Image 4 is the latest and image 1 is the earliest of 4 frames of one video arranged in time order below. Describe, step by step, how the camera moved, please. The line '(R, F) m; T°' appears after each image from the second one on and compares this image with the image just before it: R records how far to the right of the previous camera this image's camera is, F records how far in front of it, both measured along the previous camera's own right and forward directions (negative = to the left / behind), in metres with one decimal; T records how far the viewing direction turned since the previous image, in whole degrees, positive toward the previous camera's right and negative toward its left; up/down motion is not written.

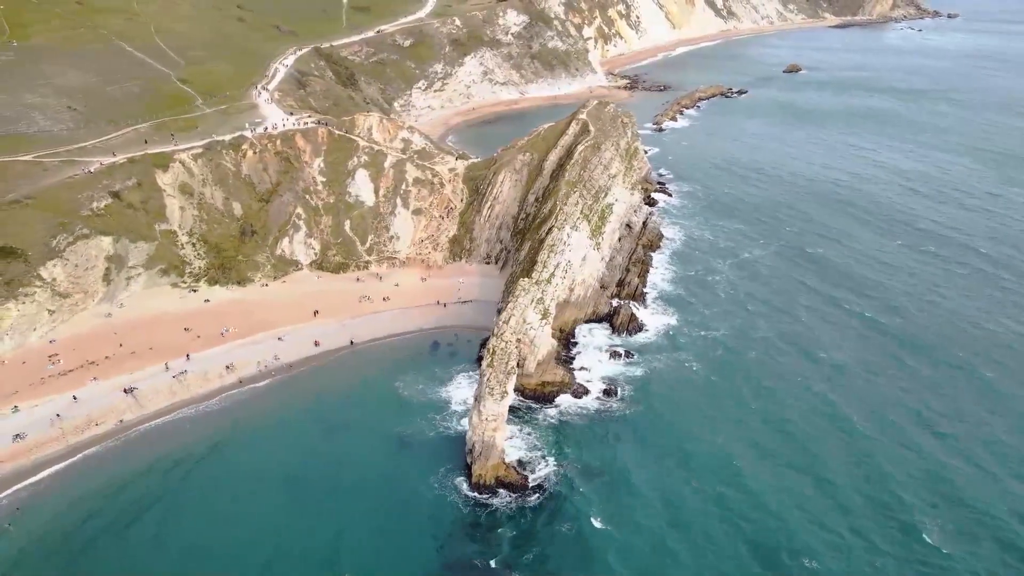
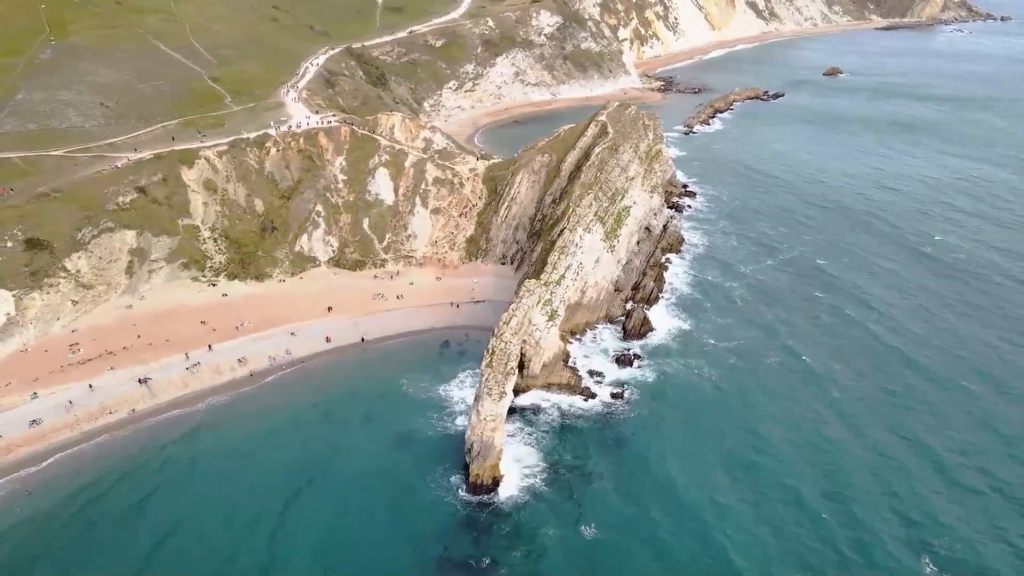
(+1.6, +0.1) m; -3°
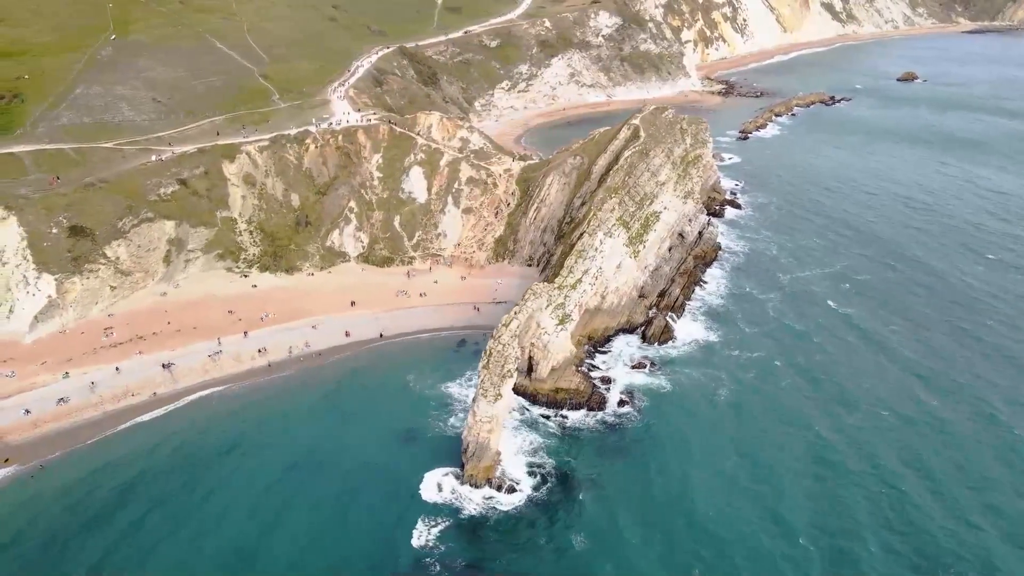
(+2.8, +0.2) m; -4°
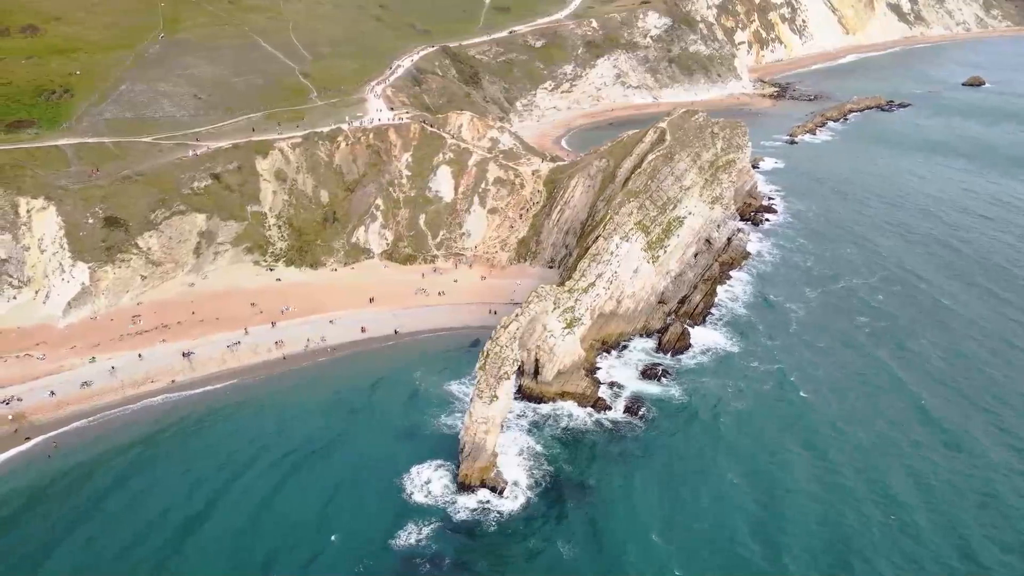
(+2.3, 0.0) m; -4°
